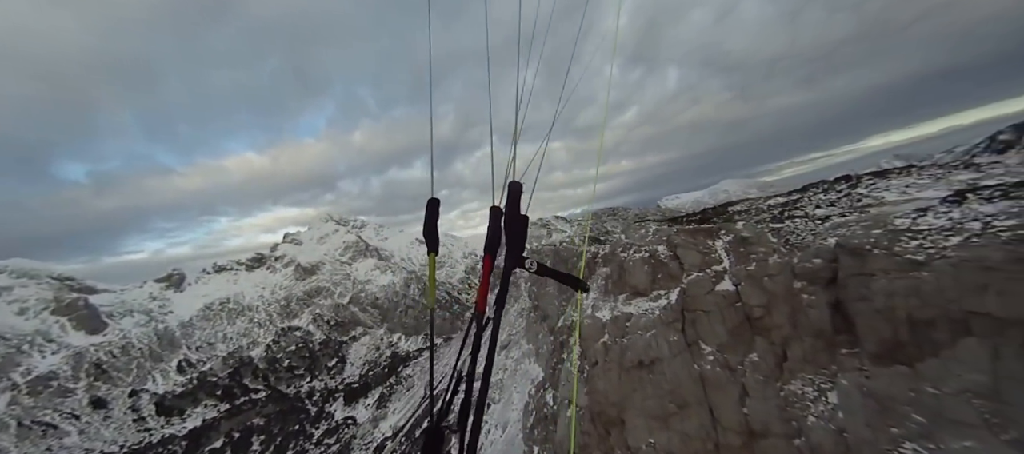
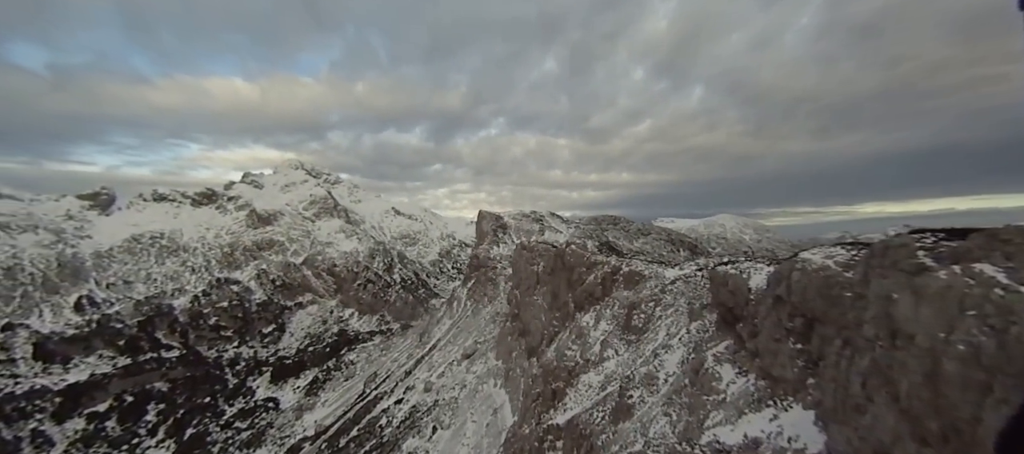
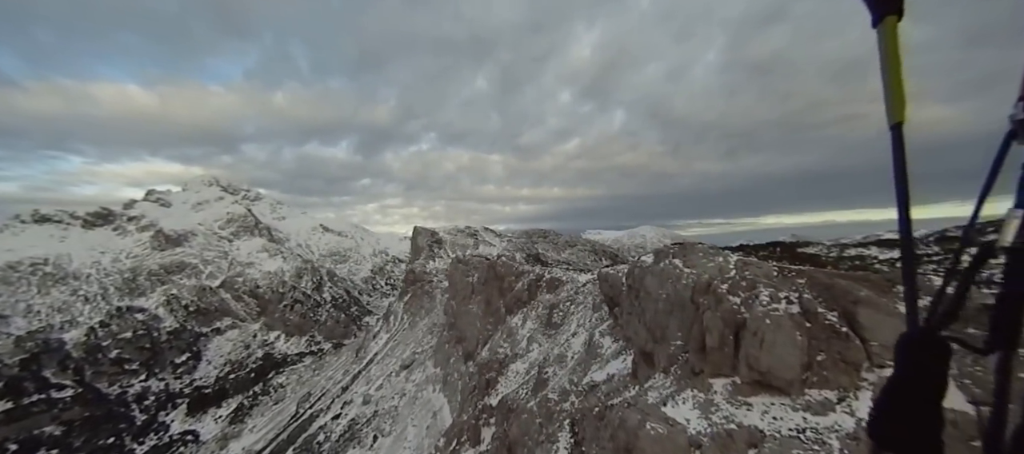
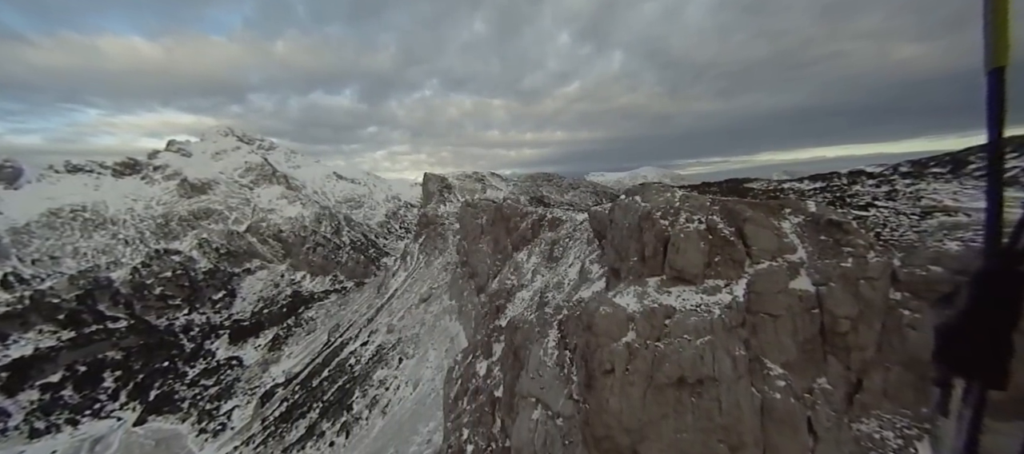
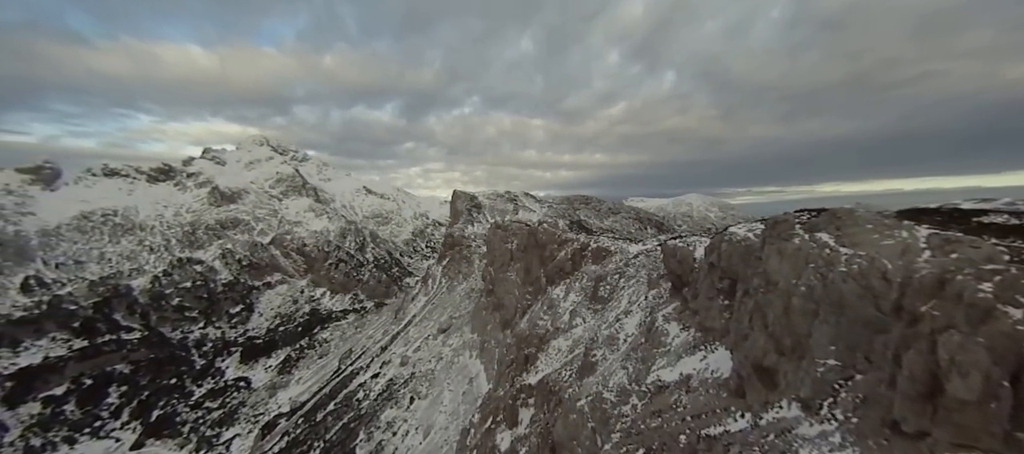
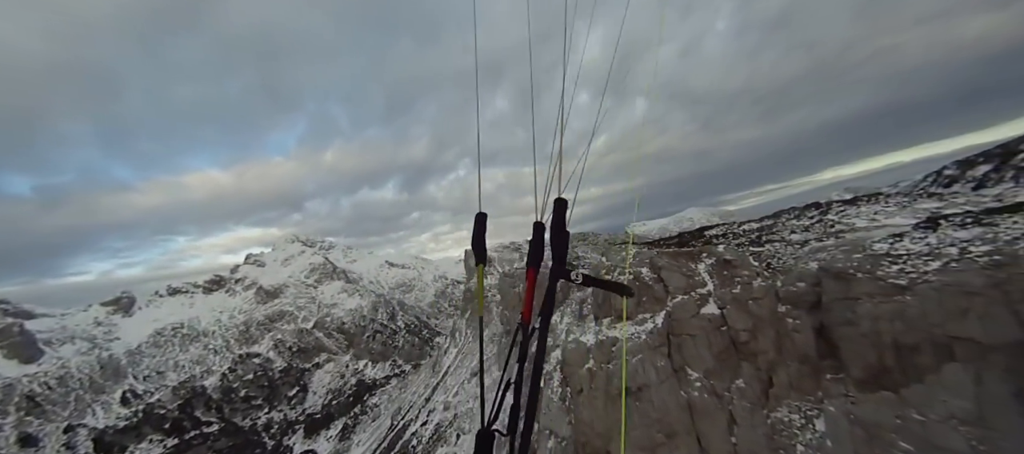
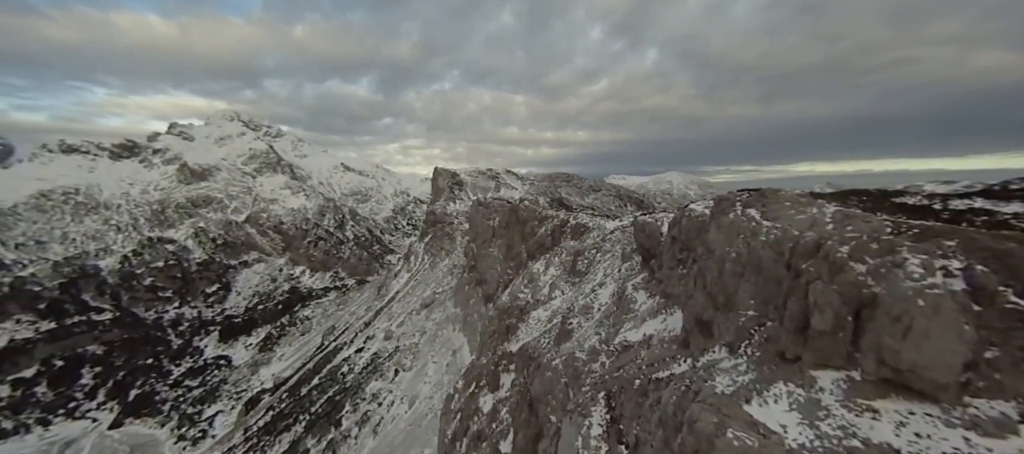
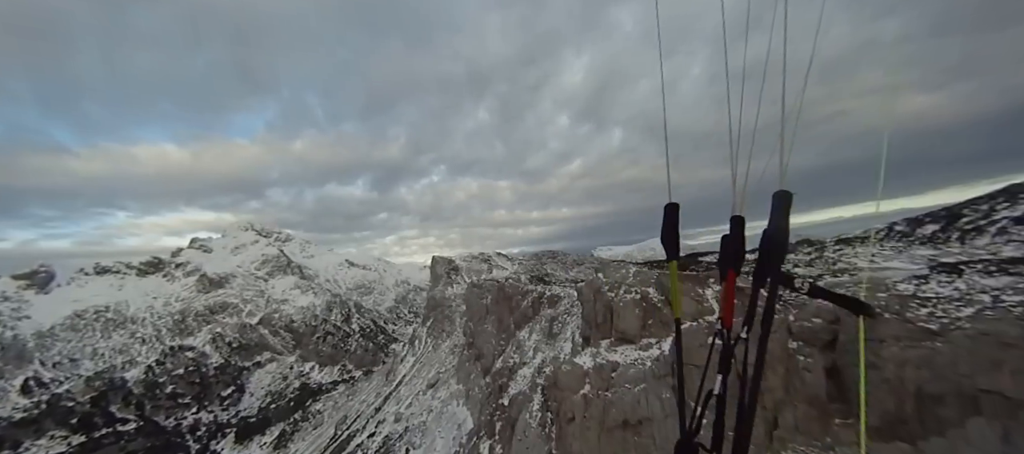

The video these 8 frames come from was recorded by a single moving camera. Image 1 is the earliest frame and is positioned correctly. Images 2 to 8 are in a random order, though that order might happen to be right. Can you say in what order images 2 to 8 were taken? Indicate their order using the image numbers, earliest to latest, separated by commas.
6, 8, 4, 3, 7, 5, 2
